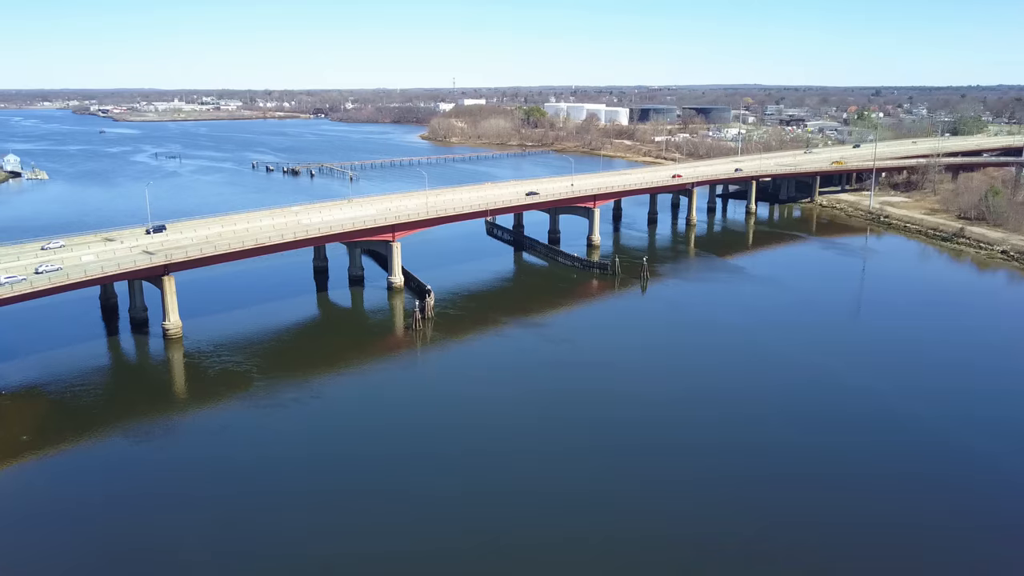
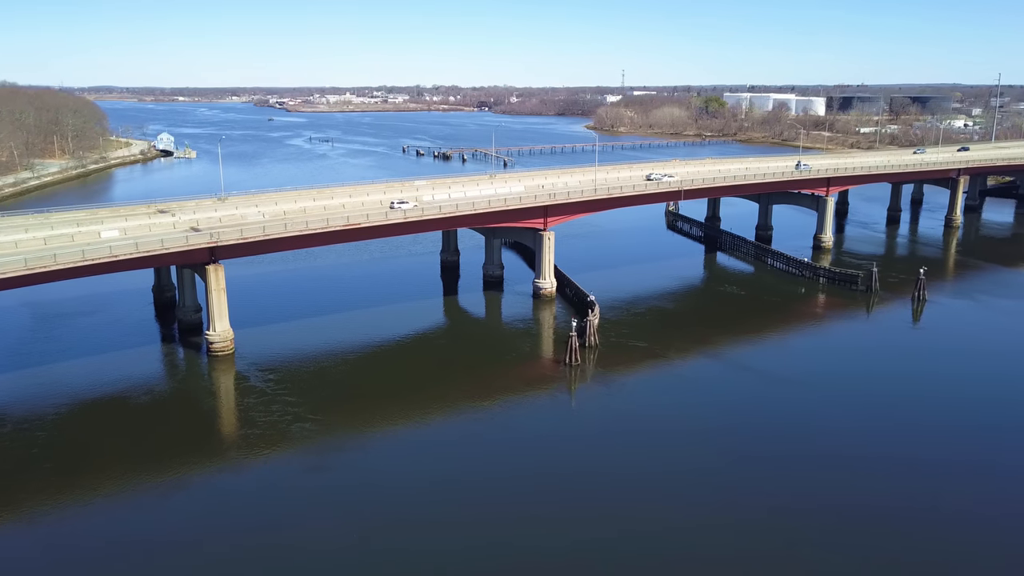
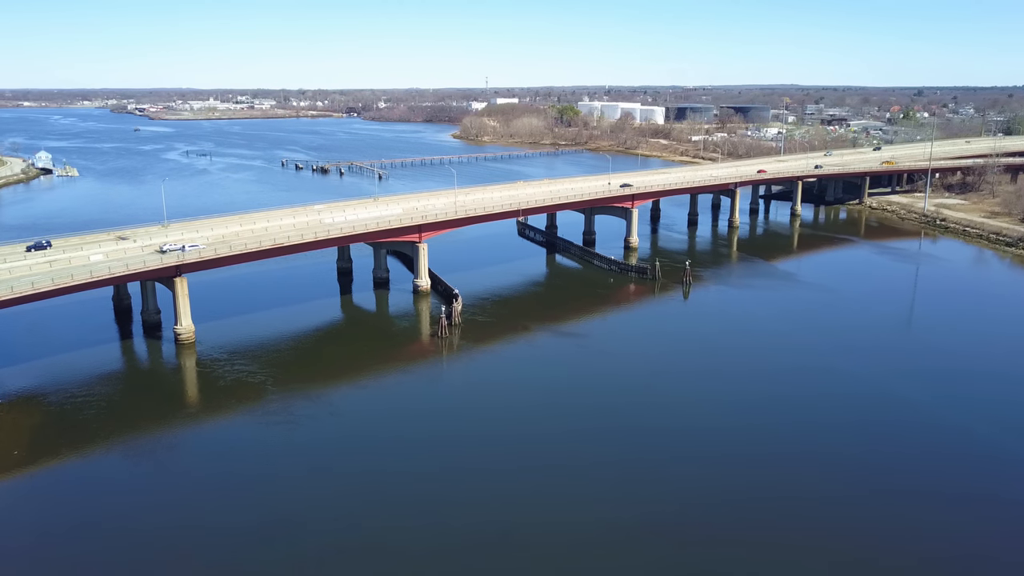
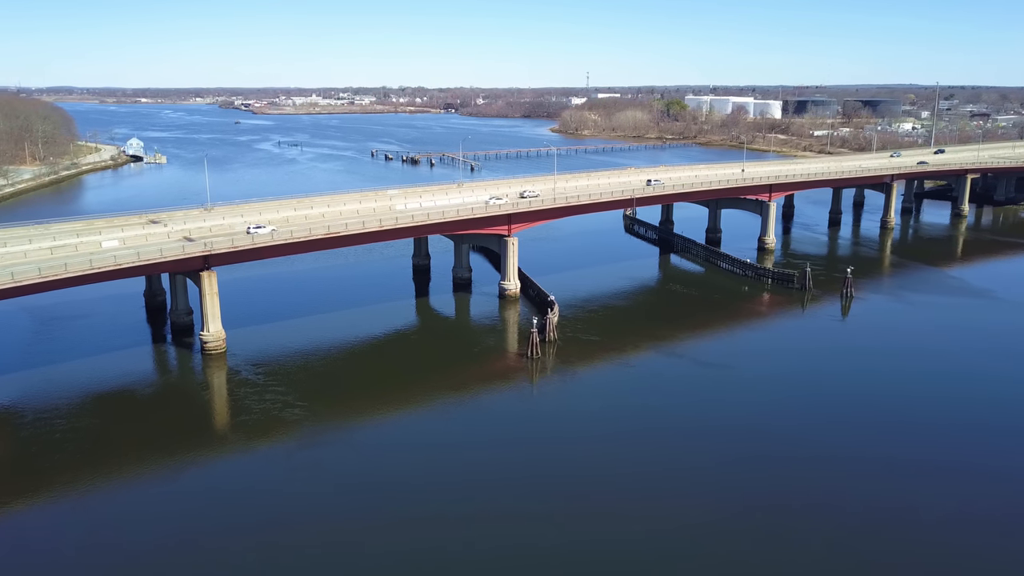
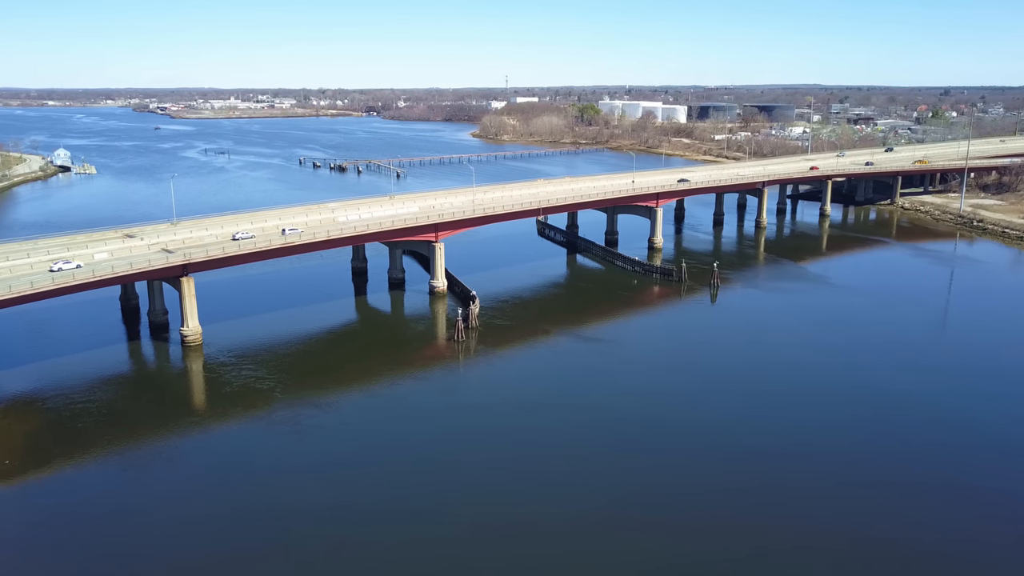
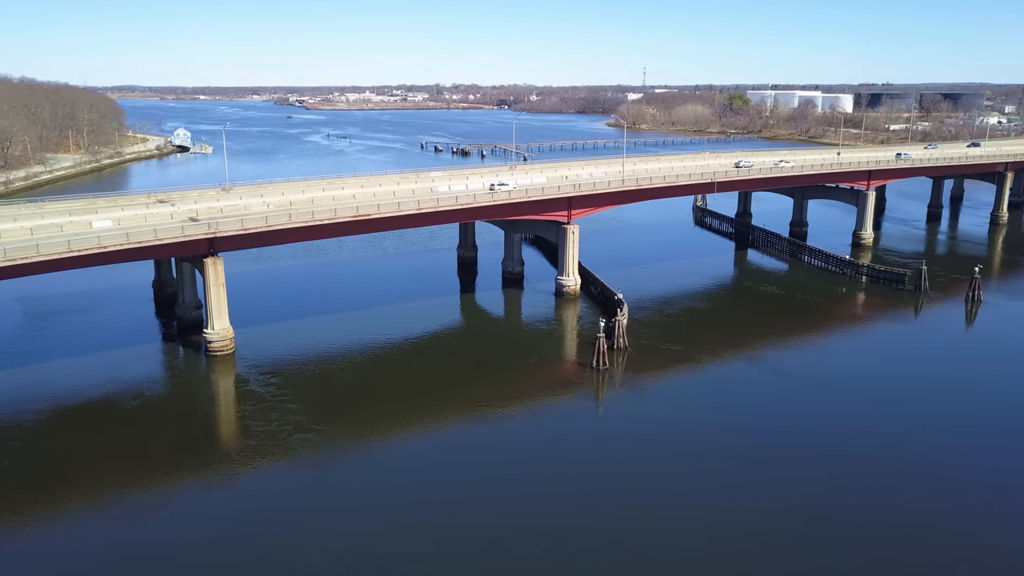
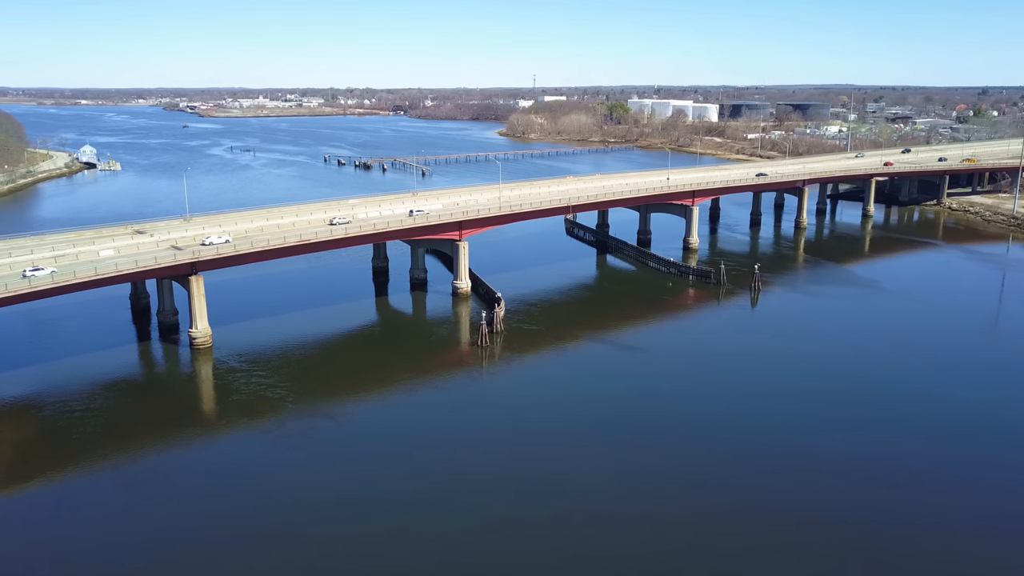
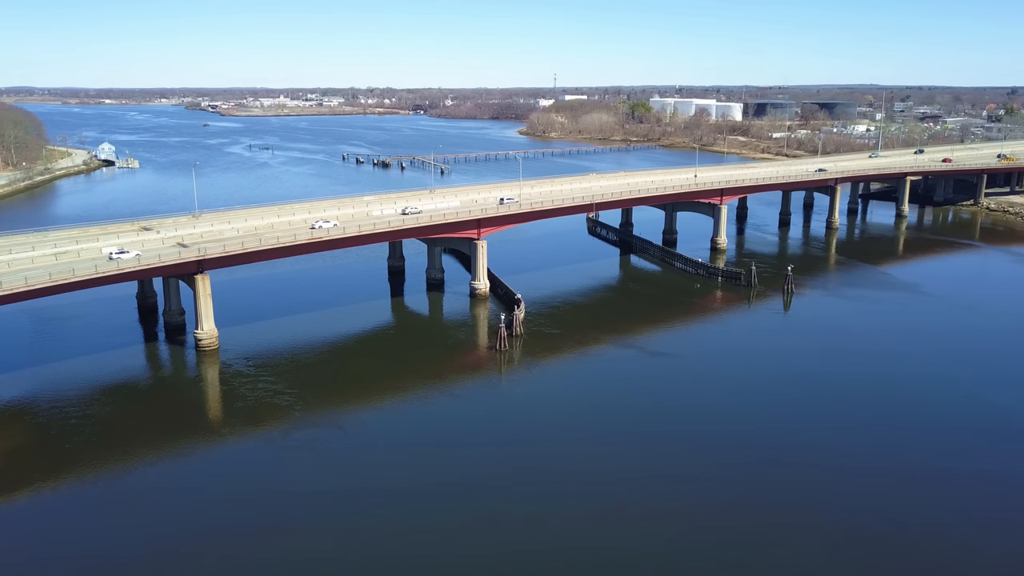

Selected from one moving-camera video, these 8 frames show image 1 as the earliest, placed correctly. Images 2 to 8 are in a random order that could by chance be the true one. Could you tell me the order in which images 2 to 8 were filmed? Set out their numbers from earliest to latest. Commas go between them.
3, 5, 7, 8, 4, 2, 6
